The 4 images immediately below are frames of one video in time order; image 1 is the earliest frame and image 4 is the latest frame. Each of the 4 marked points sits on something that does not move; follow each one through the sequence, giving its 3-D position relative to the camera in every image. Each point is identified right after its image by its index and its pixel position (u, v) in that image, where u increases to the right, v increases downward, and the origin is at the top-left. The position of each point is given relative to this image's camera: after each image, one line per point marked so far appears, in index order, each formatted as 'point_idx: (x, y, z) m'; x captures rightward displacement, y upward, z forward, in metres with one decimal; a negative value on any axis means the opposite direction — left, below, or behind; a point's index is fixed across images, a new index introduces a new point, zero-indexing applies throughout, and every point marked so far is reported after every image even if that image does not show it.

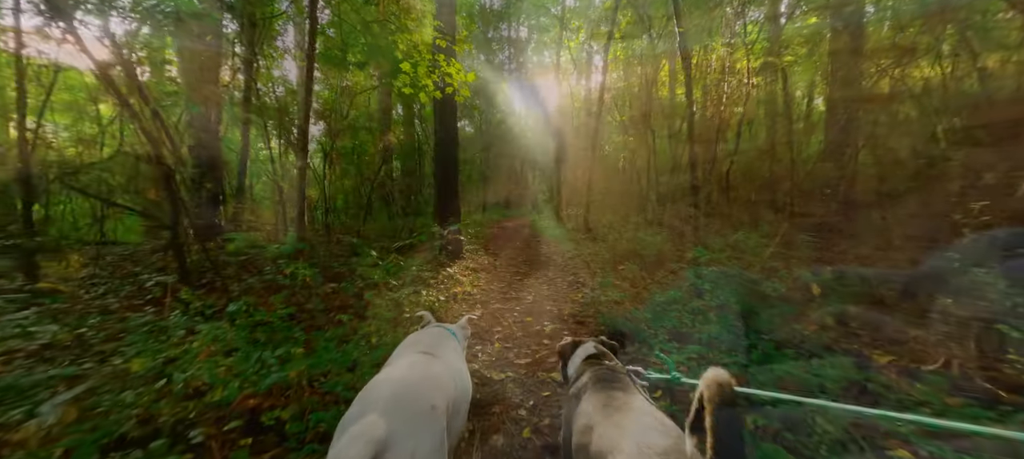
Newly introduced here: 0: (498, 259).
0: (-0.3, -0.7, +8.3) m
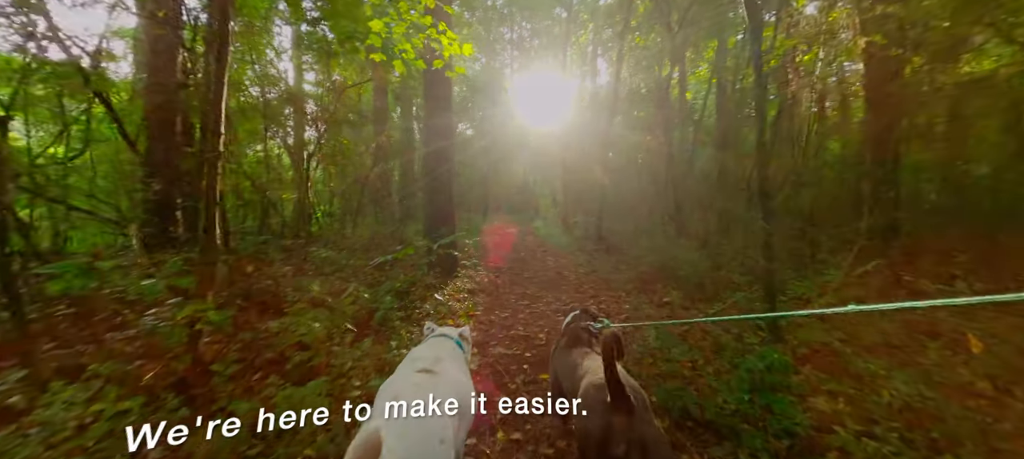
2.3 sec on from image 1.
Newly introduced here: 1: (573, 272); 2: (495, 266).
0: (-0.3, -0.9, +7.2) m
1: (+1.3, -1.0, +7.7) m
2: (-0.4, -0.8, +8.2) m
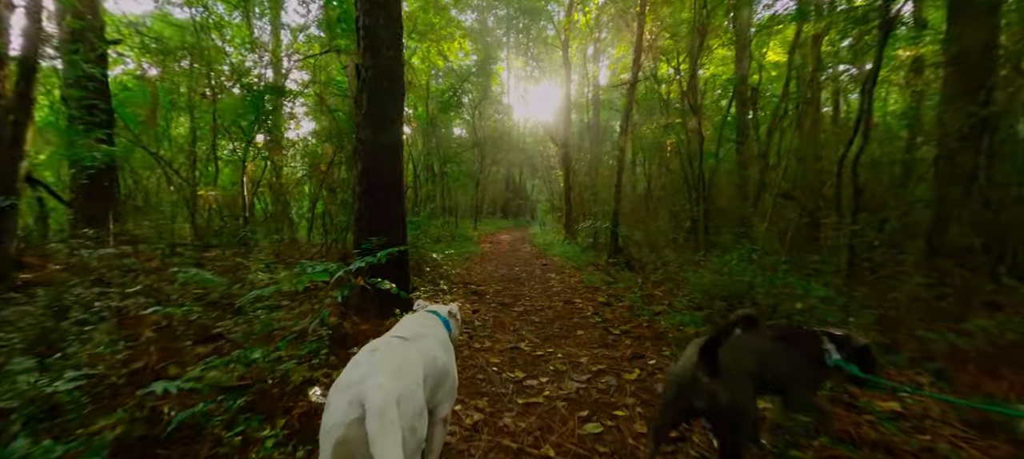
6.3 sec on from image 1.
0: (-0.4, -1.1, +5.0) m
1: (+1.1, -1.2, +5.5) m
2: (-0.6, -1.0, +6.0) m
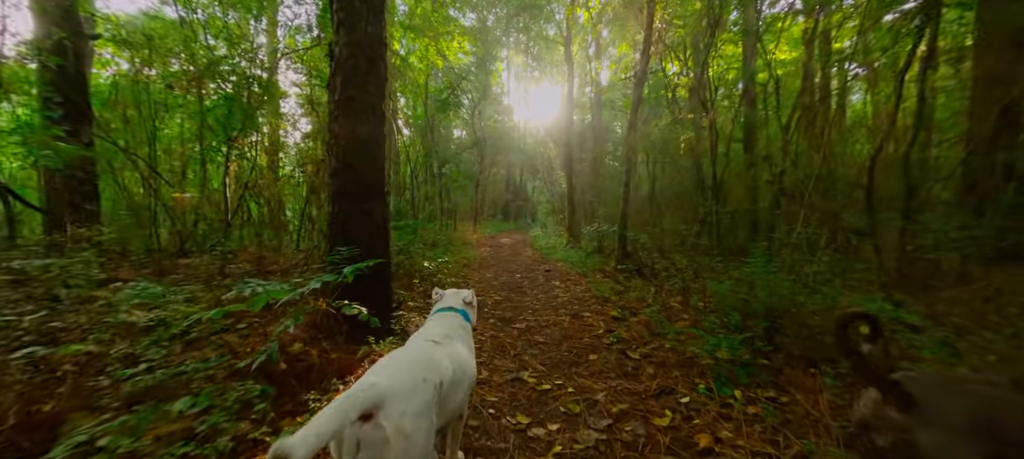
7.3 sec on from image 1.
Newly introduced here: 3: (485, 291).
0: (-0.4, -1.1, +4.5) m
1: (+1.1, -1.2, +5.0) m
2: (-0.5, -1.0, +5.5) m
3: (-0.5, -1.0, +6.6) m
